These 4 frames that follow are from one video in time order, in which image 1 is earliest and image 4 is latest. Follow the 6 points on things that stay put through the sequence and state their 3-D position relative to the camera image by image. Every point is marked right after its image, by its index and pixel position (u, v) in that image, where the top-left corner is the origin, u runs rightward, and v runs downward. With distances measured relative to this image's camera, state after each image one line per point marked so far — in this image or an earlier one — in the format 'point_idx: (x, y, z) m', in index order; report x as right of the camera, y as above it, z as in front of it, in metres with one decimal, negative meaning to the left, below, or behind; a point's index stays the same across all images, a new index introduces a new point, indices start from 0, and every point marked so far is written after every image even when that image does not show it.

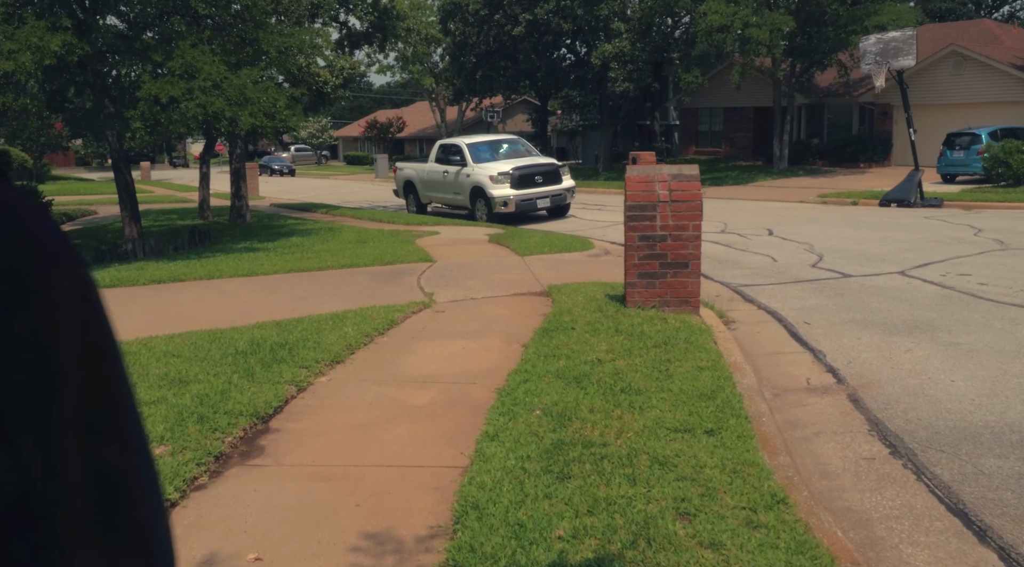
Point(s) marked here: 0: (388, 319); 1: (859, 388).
0: (-1.1, -0.3, +6.9) m
1: (+2.4, -0.7, +5.5) m
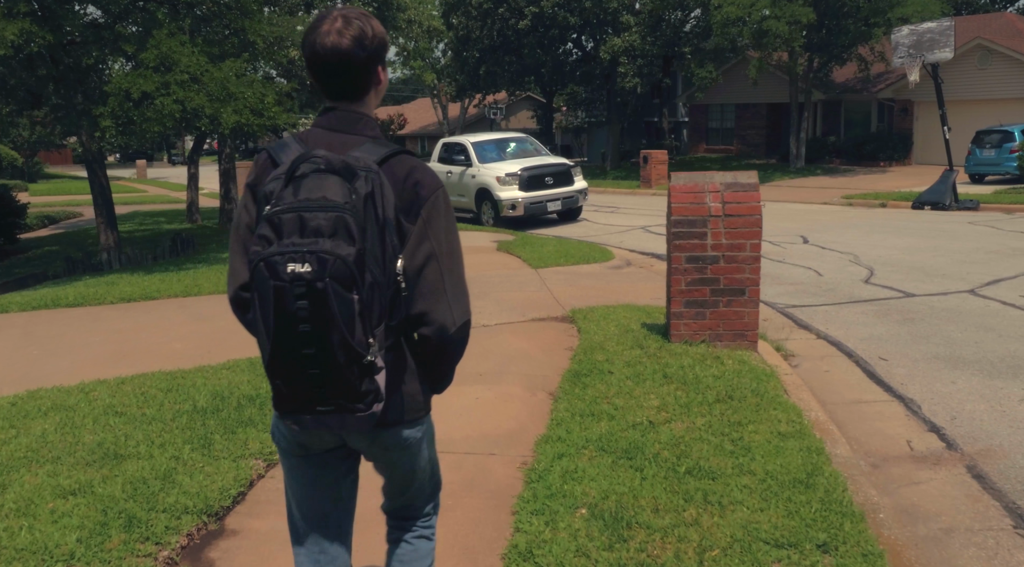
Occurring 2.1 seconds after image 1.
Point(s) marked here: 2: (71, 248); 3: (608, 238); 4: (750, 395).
0: (-0.9, -0.5, +5.8) m
1: (+2.6, -1.0, +4.3) m
2: (-8.2, +0.7, +14.8) m
3: (+1.7, +0.8, +13.9) m
4: (+1.4, -0.7, +4.7) m
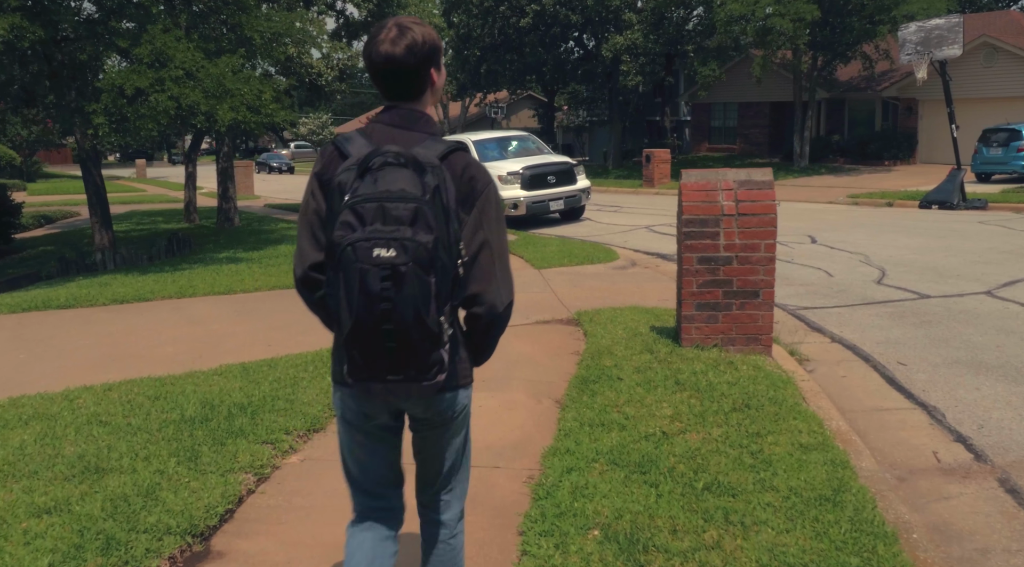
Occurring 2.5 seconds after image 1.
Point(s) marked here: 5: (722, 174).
0: (-0.9, -0.5, +5.6) m
1: (+2.6, -1.0, +4.1) m
2: (-8.2, +0.7, +14.6) m
3: (+1.7, +0.8, +13.7) m
4: (+1.4, -0.7, +4.4) m
5: (+1.5, +0.8, +5.5) m
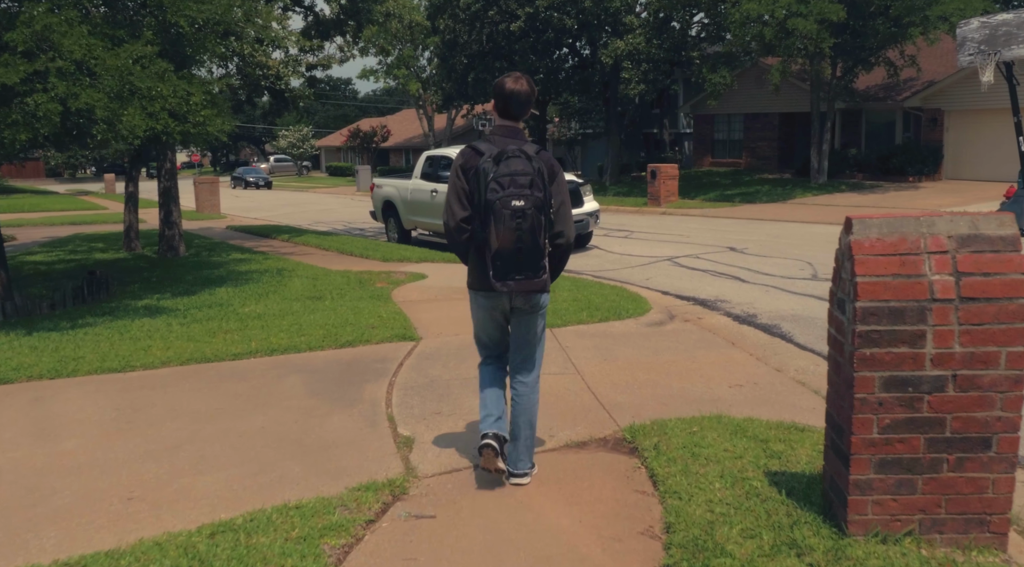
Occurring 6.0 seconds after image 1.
0: (-0.8, -1.1, +3.0) m
1: (+2.7, -1.5, +1.6) m
2: (-8.2, 0.0, +11.9) m
3: (+1.7, +0.1, +11.2) m
4: (+1.6, -1.2, +1.9) m
5: (+1.6, +0.2, +3.0) m
